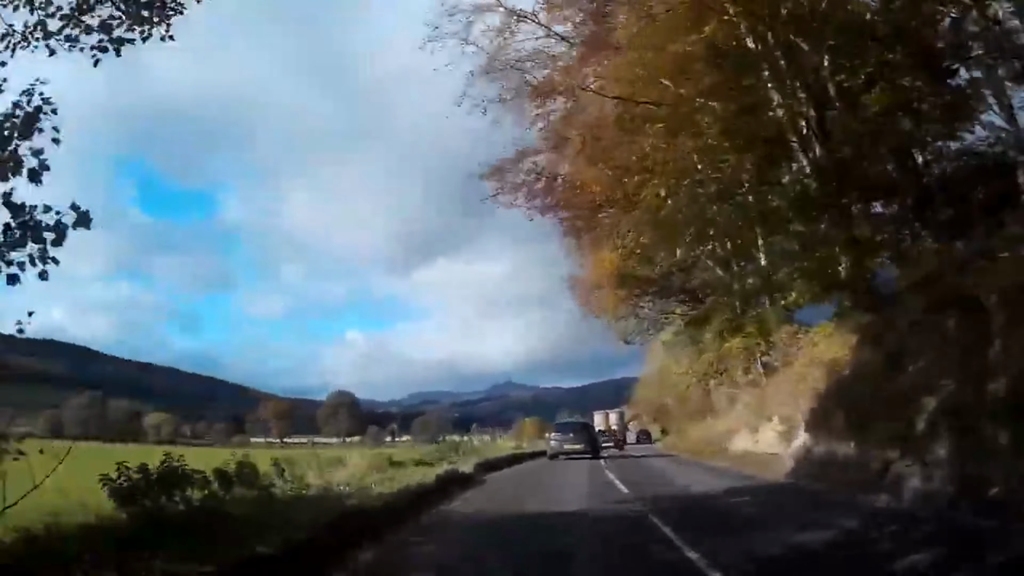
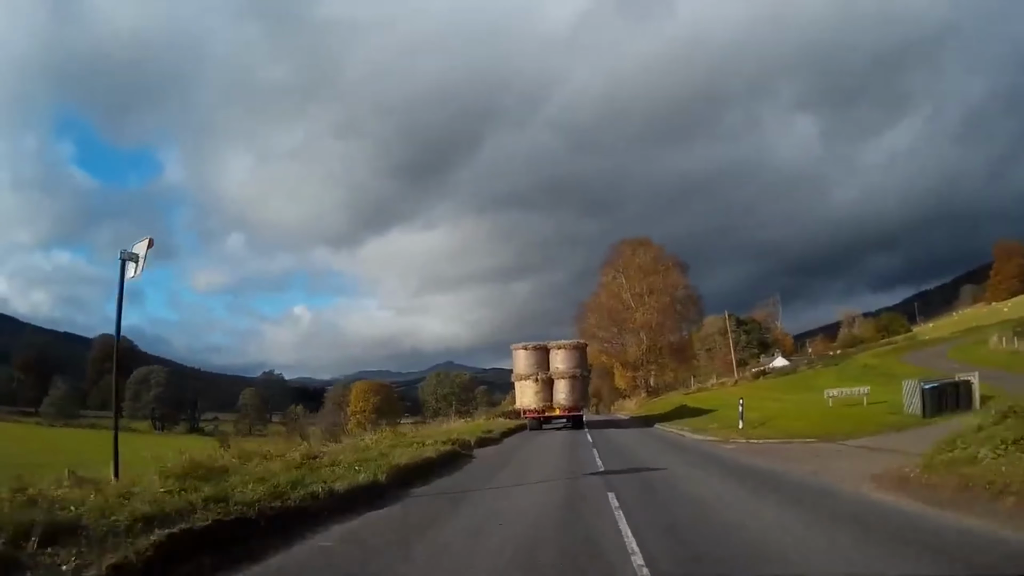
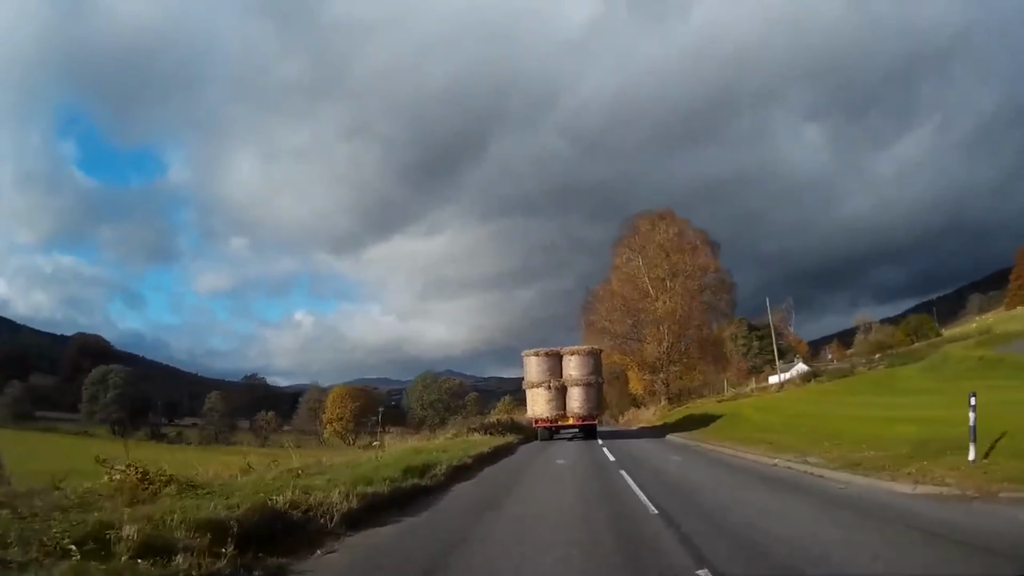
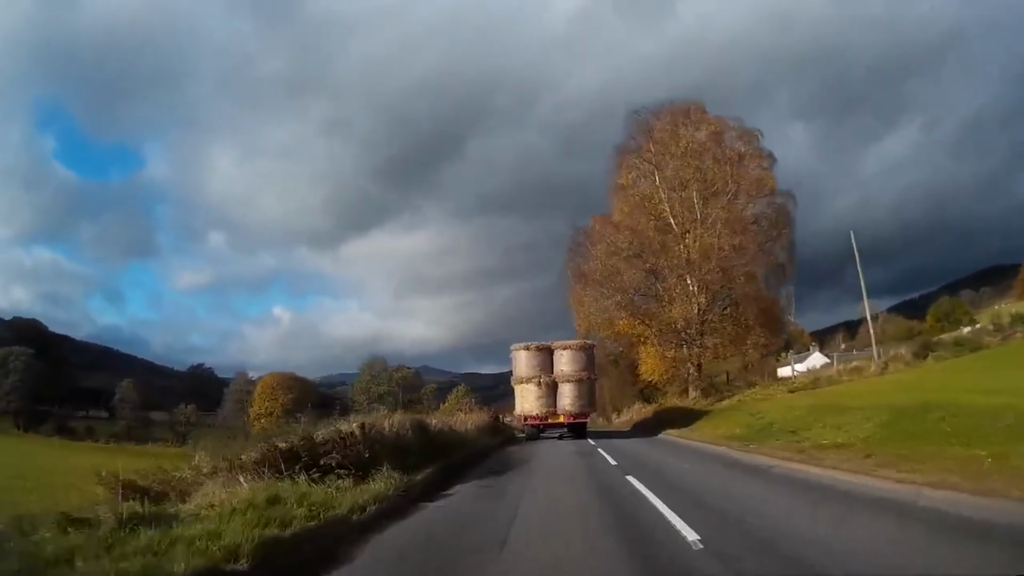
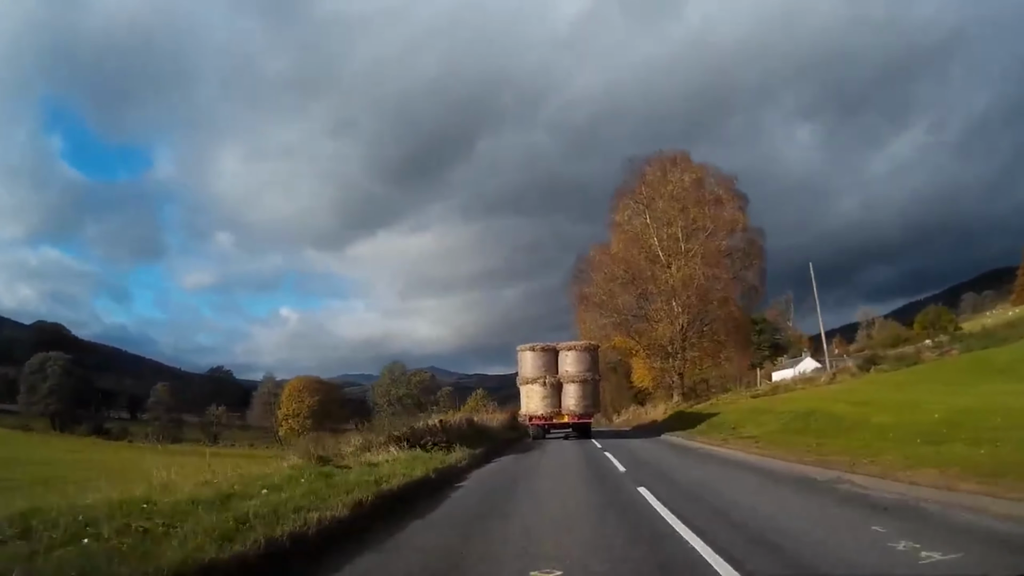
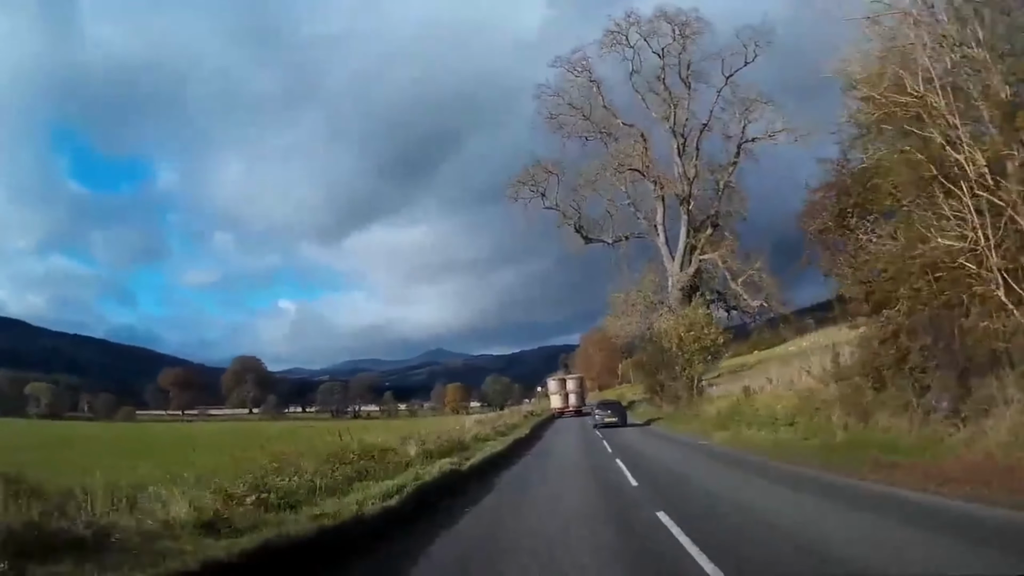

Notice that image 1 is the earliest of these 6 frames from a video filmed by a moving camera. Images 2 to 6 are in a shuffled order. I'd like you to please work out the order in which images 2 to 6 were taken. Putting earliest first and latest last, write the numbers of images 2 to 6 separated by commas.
6, 2, 3, 5, 4
